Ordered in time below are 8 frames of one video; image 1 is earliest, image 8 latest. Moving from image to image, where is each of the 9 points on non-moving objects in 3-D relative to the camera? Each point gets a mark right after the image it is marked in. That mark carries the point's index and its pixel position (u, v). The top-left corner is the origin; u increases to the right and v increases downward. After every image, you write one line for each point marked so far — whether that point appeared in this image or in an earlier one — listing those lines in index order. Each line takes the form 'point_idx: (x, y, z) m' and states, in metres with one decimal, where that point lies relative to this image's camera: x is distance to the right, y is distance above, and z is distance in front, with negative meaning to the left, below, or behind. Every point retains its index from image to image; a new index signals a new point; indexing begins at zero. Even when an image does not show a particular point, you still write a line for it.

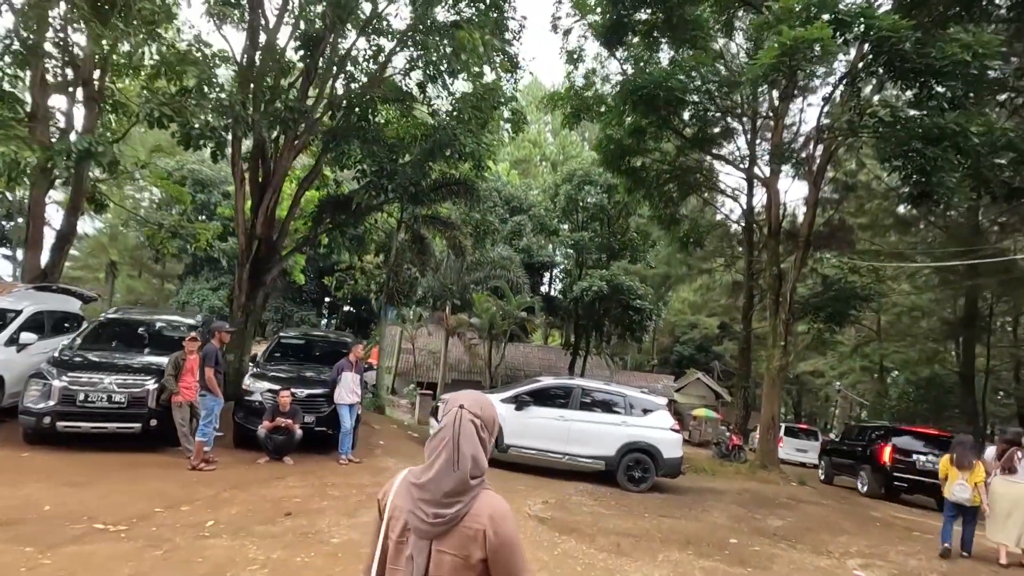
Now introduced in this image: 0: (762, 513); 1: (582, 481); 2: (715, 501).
0: (+4.4, -4.0, +9.4) m
1: (+1.3, -3.5, +9.7) m
2: (+3.8, -4.0, +10.0) m
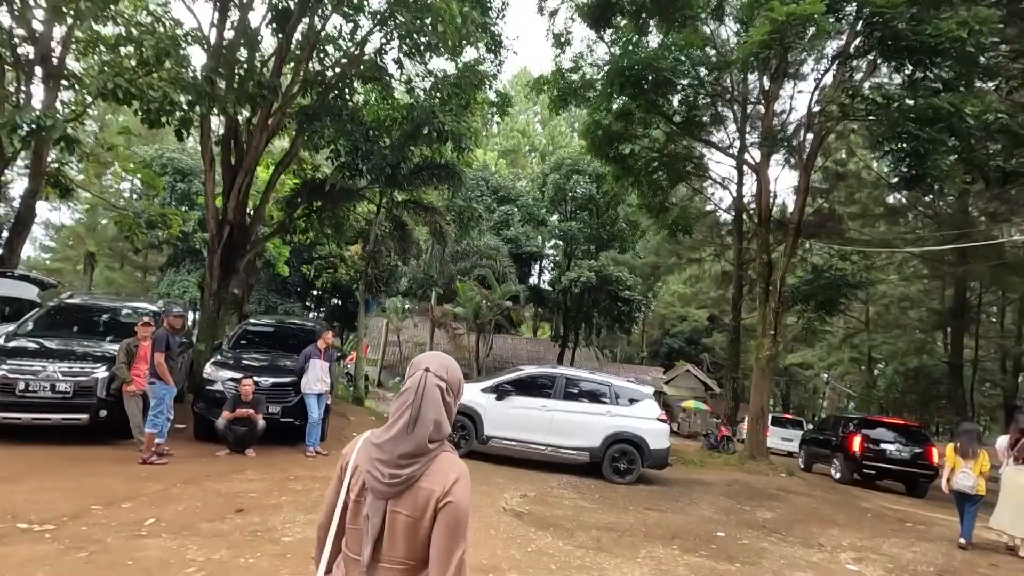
0: (+4.1, -3.7, +9.1) m
1: (+0.9, -3.3, +9.4) m
2: (+3.4, -3.7, +9.7) m
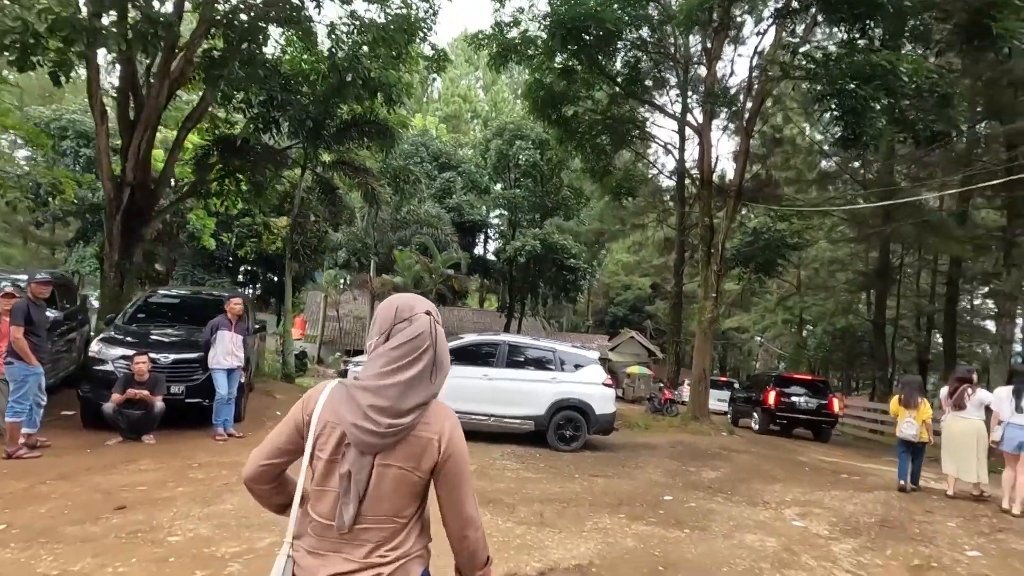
0: (+3.1, -3.0, +9.0) m
1: (-0.1, -2.6, +9.0) m
2: (+2.4, -3.0, +9.5) m
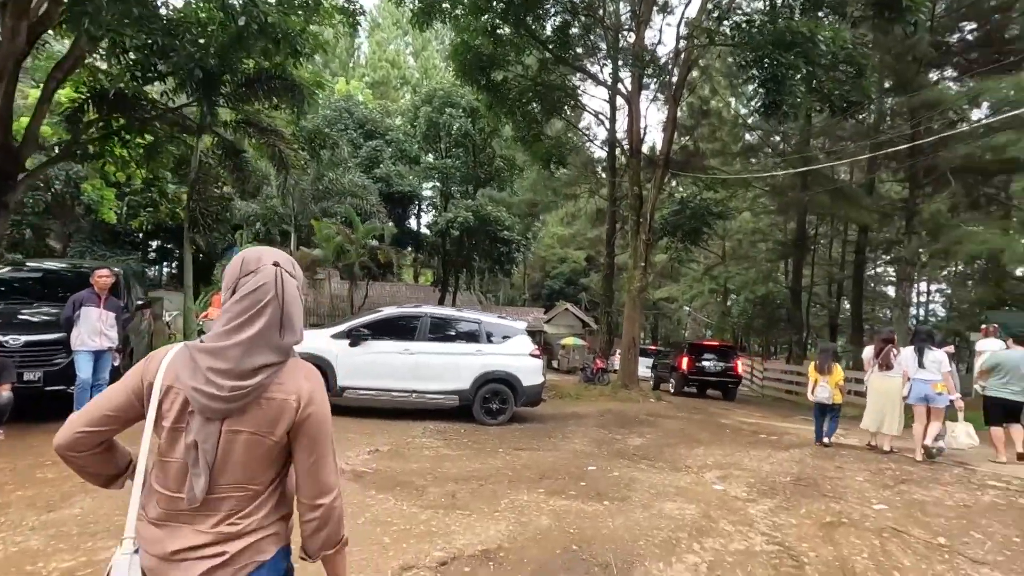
0: (+1.9, -2.5, +9.0) m
1: (-1.3, -2.1, +8.6) m
2: (+1.1, -2.4, +9.4) m
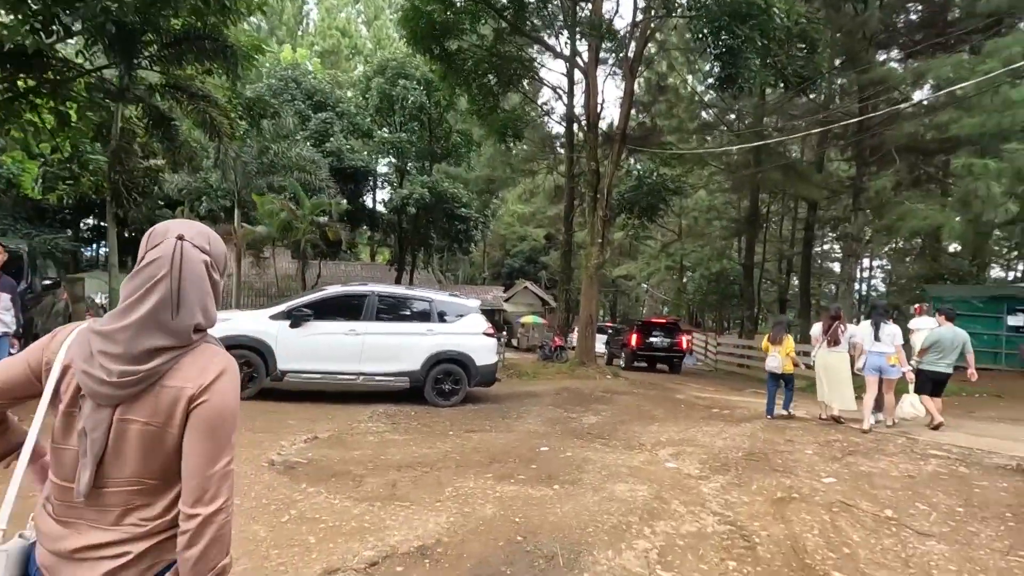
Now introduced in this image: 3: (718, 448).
0: (+1.1, -2.1, +8.9) m
1: (-2.0, -1.8, +8.2) m
2: (+0.3, -2.0, +9.3) m
3: (+2.4, -1.9, +6.2) m
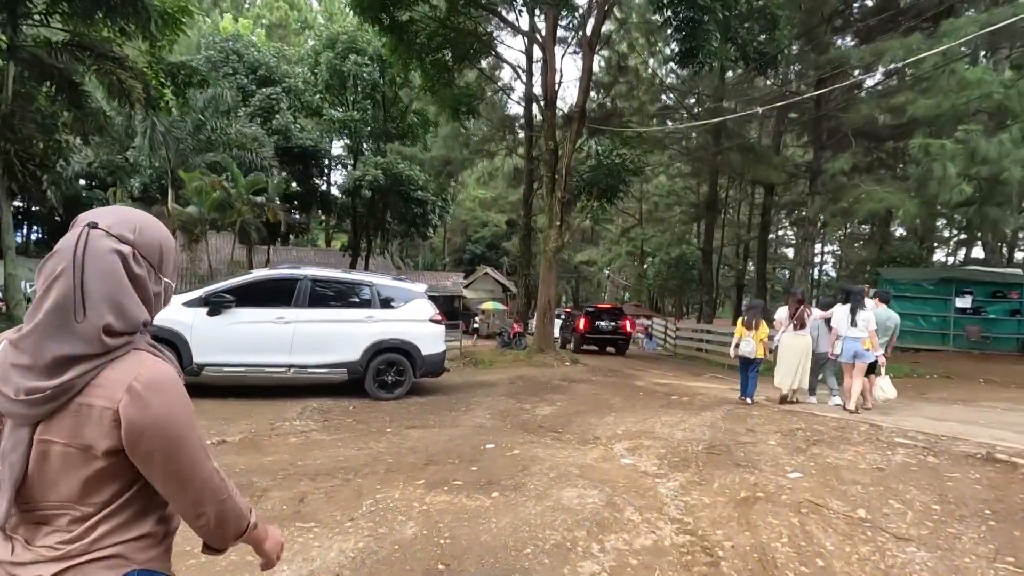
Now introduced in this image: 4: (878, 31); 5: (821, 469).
0: (+0.3, -1.8, +8.4) m
1: (-2.7, -1.5, +7.5) m
2: (-0.5, -1.8, +8.7) m
3: (+1.8, -1.6, +5.8) m
4: (+10.4, +7.3, +15.2) m
5: (+2.7, -1.6, +4.7) m
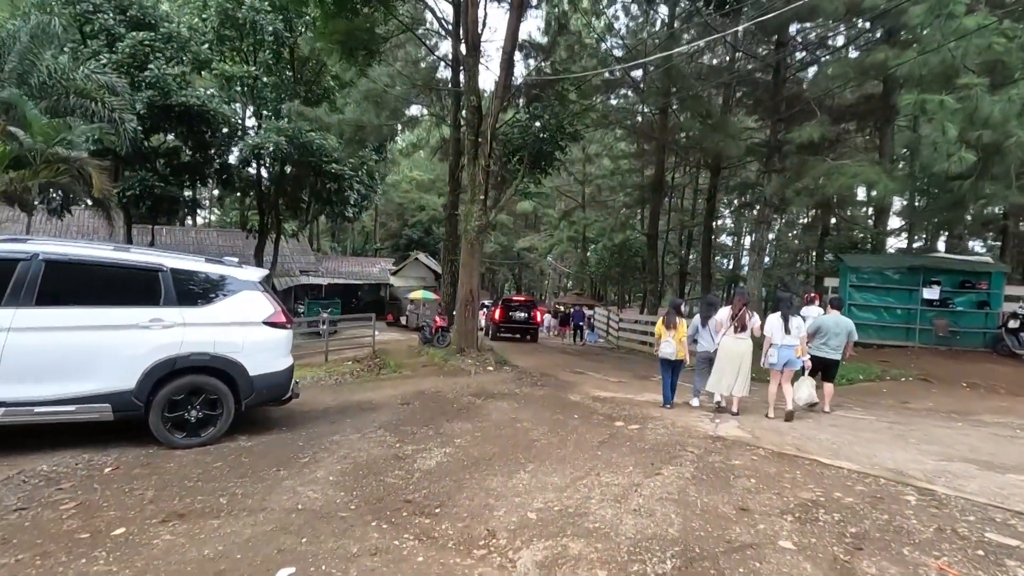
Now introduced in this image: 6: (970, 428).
0: (-1.0, -1.6, +5.8) m
1: (-3.9, -1.4, +4.6) m
2: (-1.8, -1.6, +6.0) m
3: (+0.7, -1.6, +3.3) m
4: (+8.4, +7.6, +13.4) m
5: (+1.7, -1.5, +2.3) m
6: (+6.1, -1.9, +7.1) m
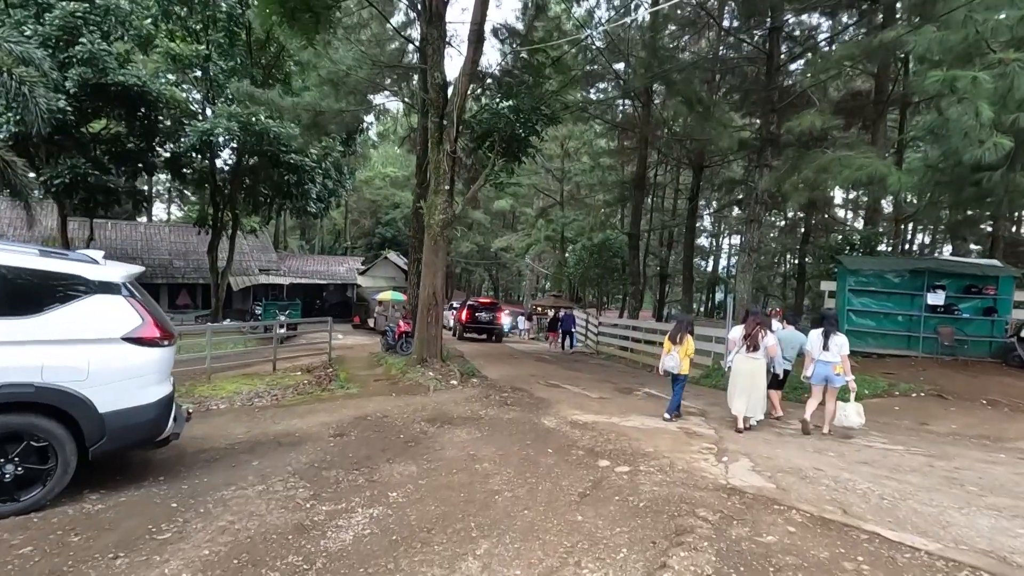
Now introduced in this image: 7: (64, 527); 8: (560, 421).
0: (-1.4, -1.7, +4.3) m
1: (-4.3, -1.4, +3.0) m
2: (-2.2, -1.6, +4.5) m
3: (+0.4, -1.6, +2.0) m
4: (+7.8, +7.5, +12.3) m
5: (+1.5, -1.6, +1.0) m
6: (+5.6, -1.9, +5.9) m
7: (-3.0, -1.6, +3.5) m
8: (+0.7, -1.8, +7.3) m
